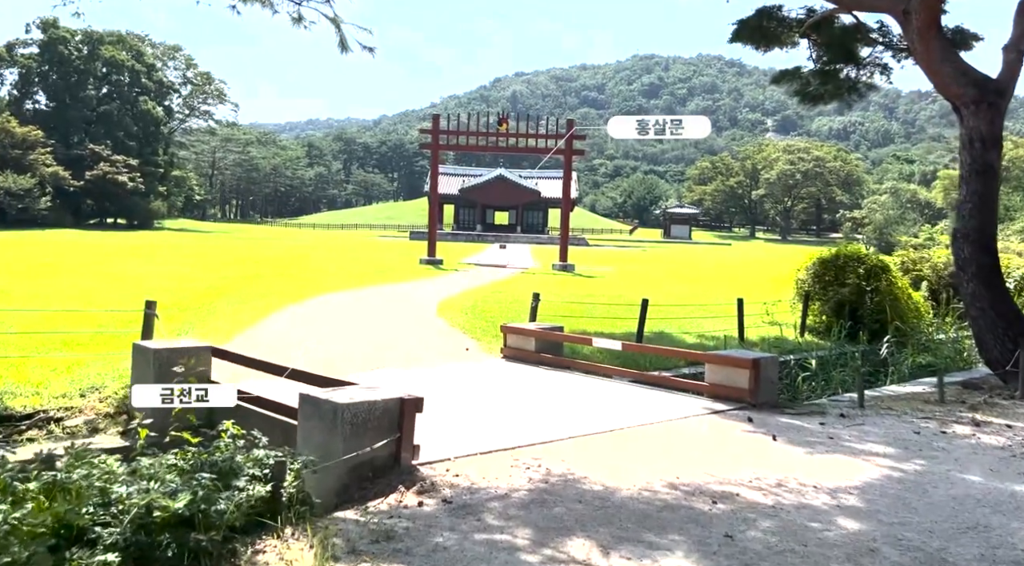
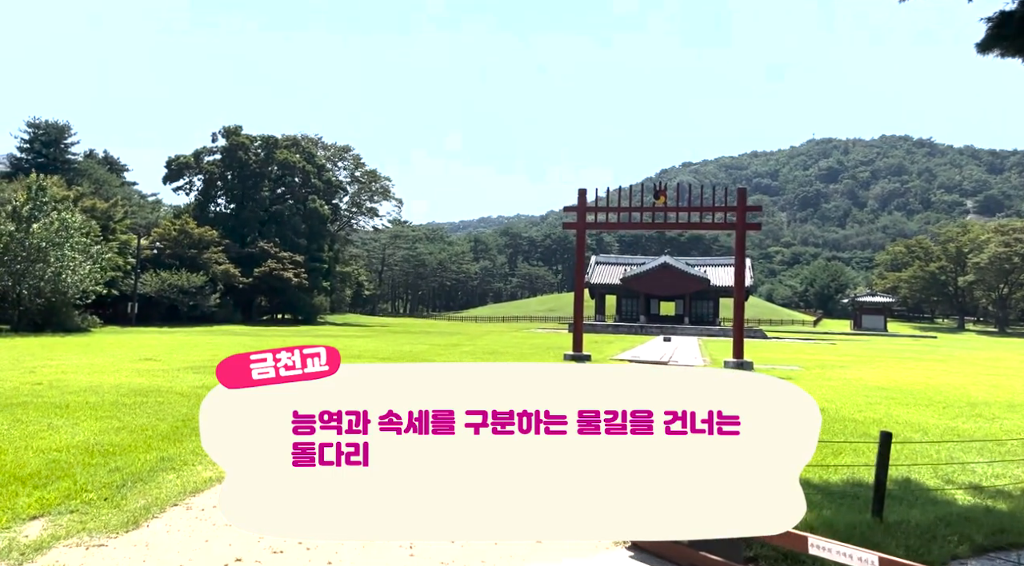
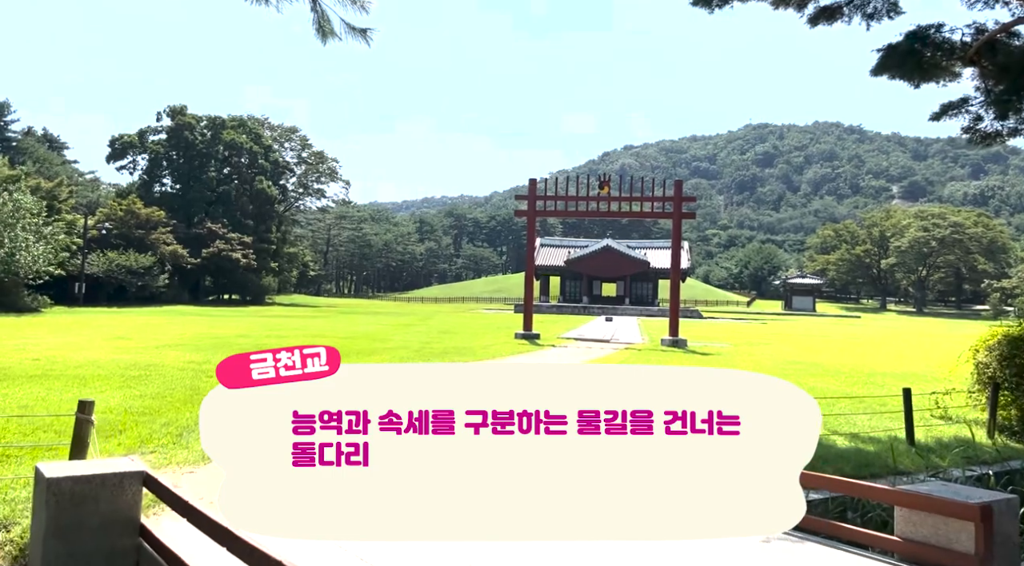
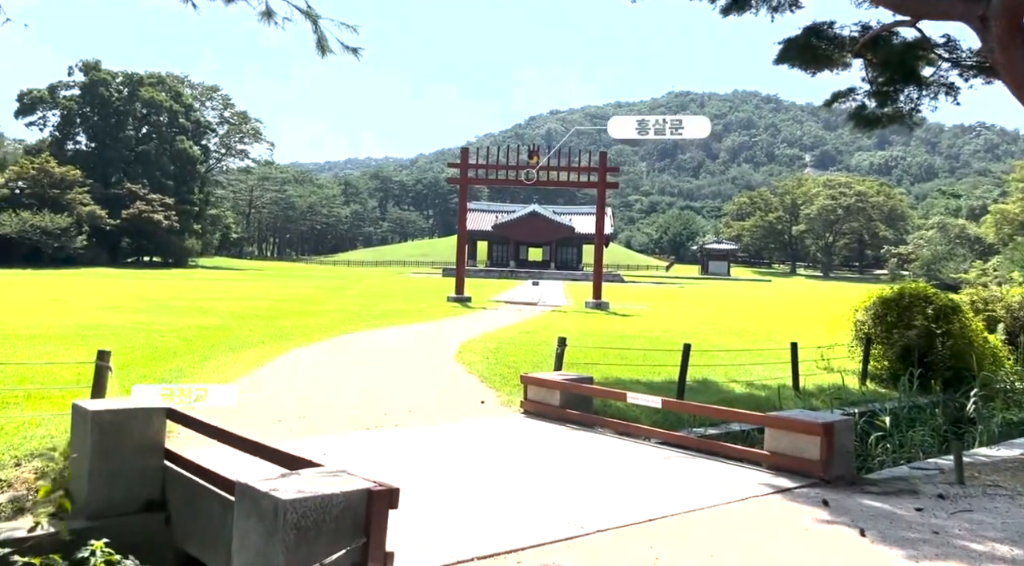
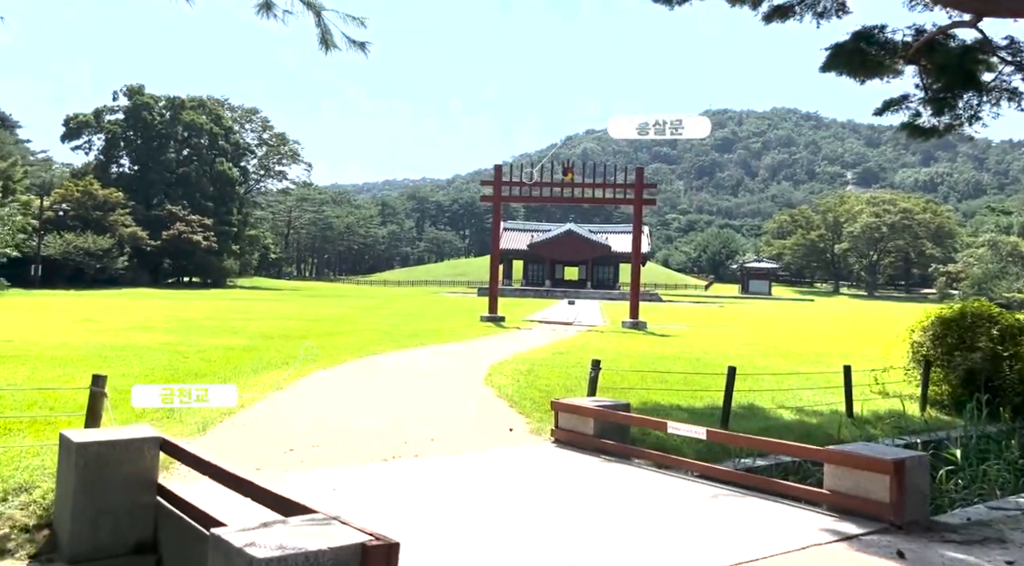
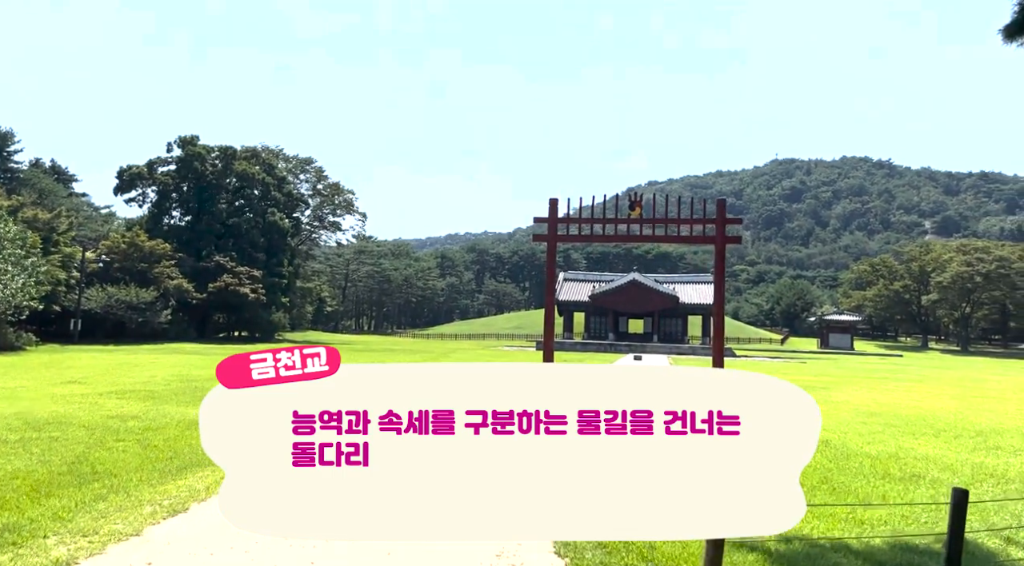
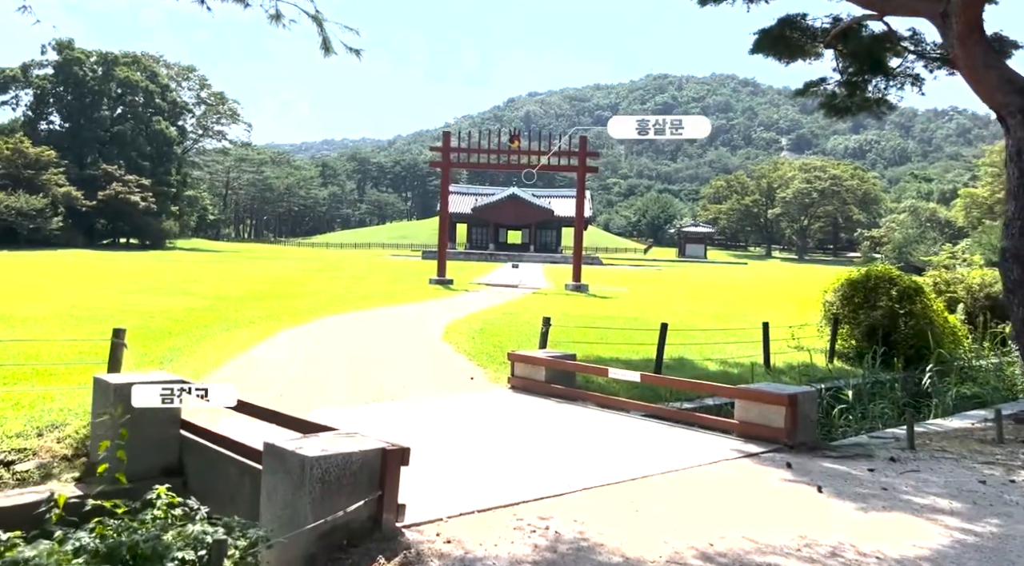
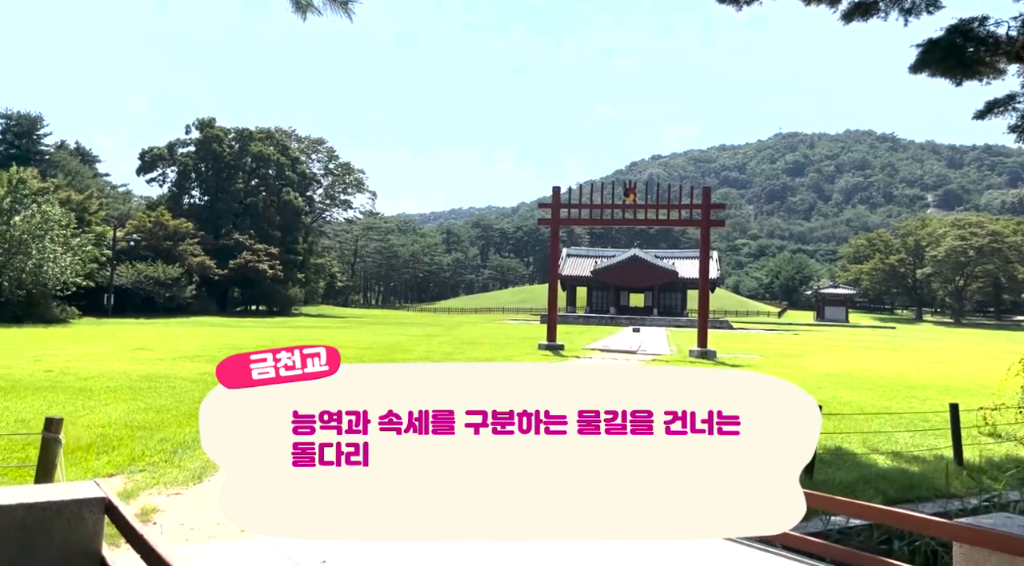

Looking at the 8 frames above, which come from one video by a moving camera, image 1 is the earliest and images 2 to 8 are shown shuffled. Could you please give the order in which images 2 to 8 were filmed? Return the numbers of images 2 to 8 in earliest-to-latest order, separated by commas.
7, 4, 5, 3, 8, 2, 6
